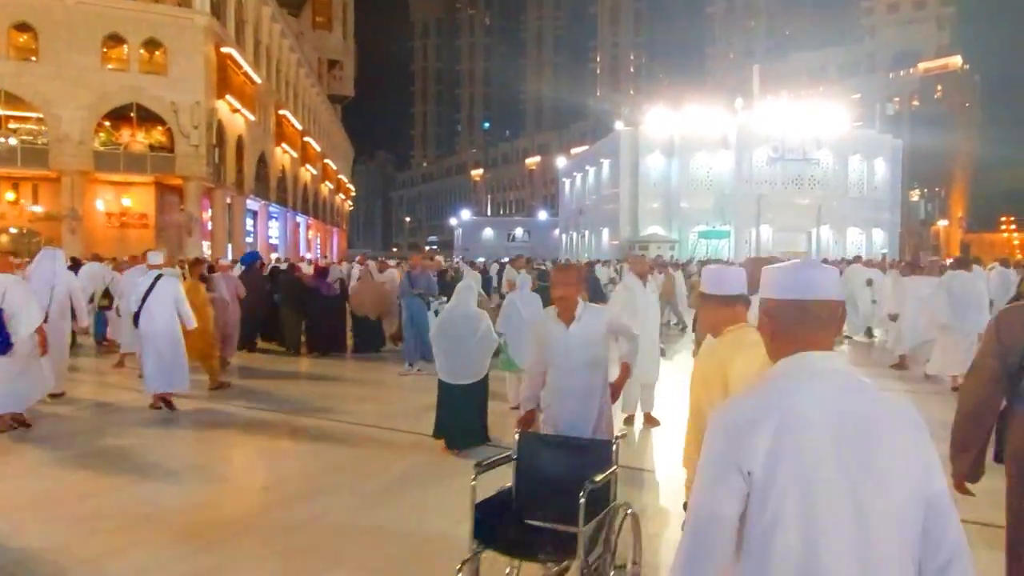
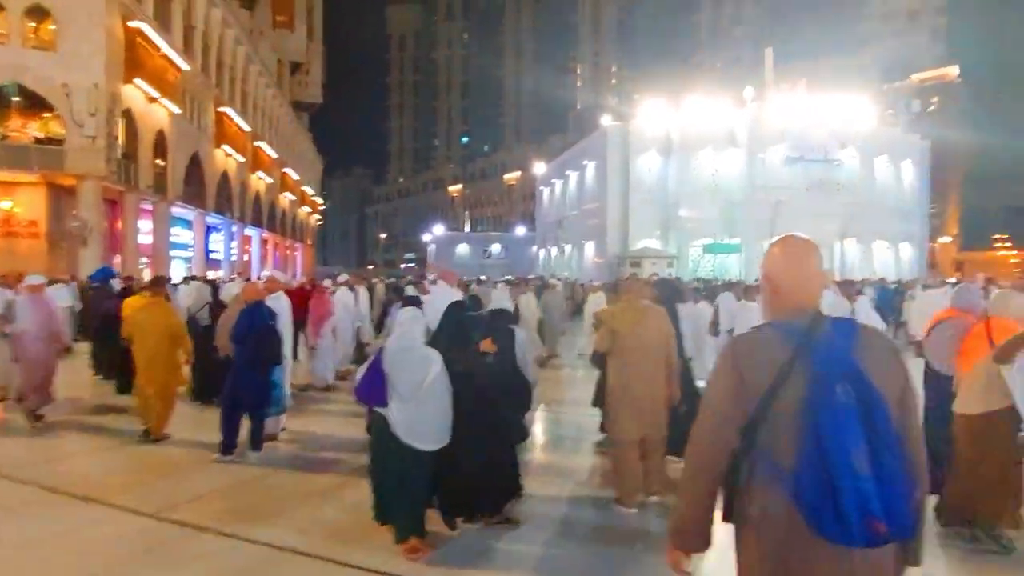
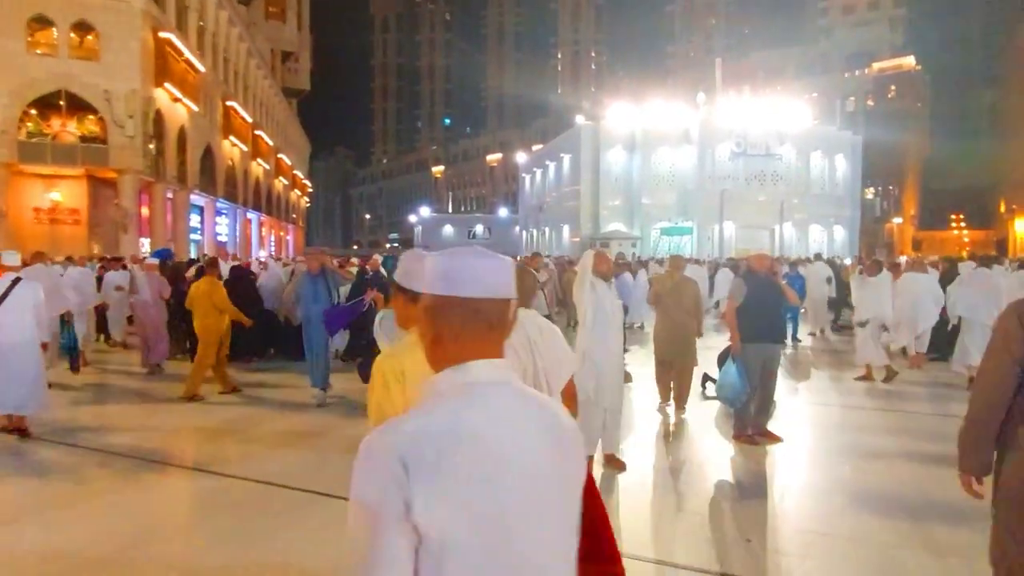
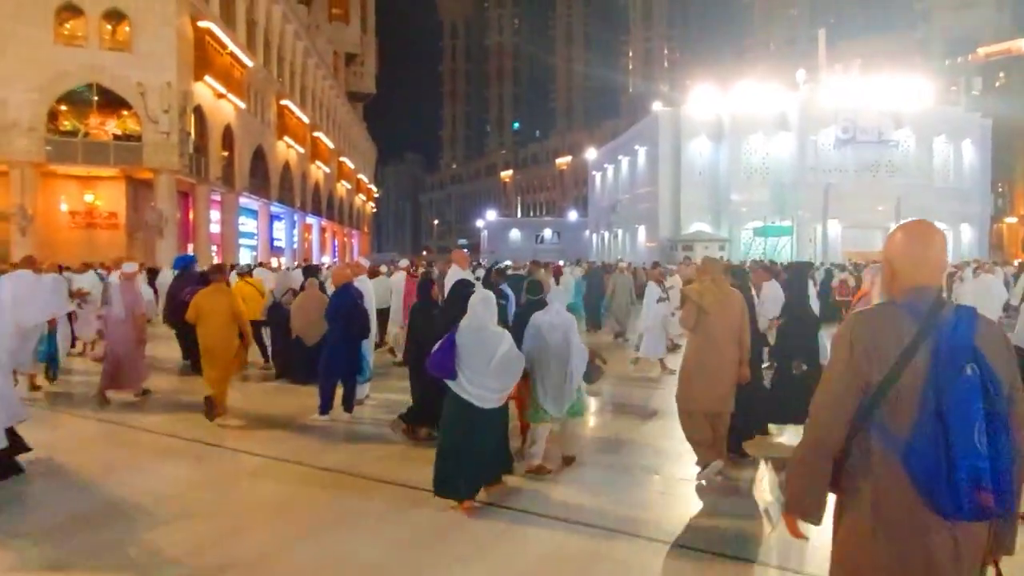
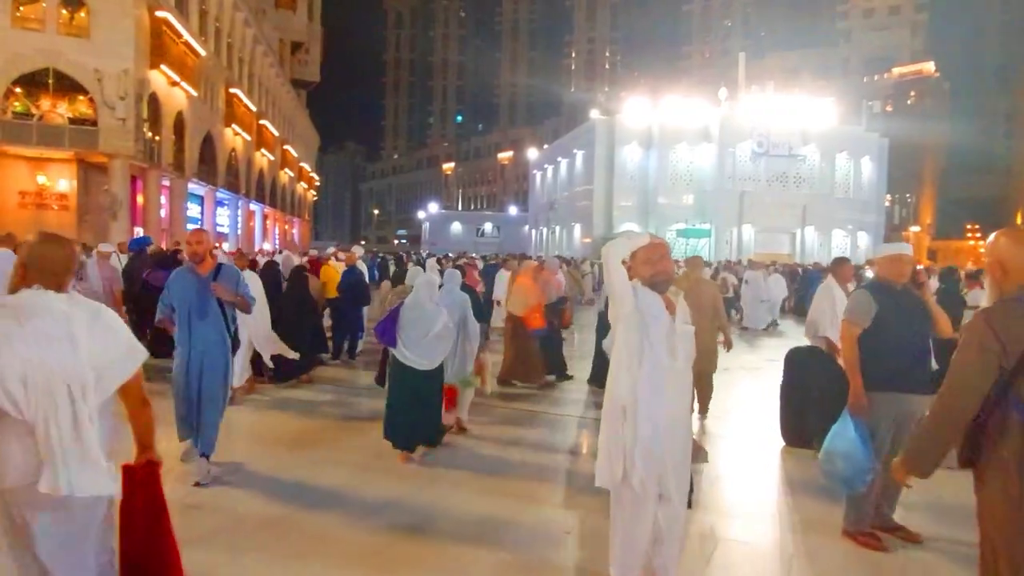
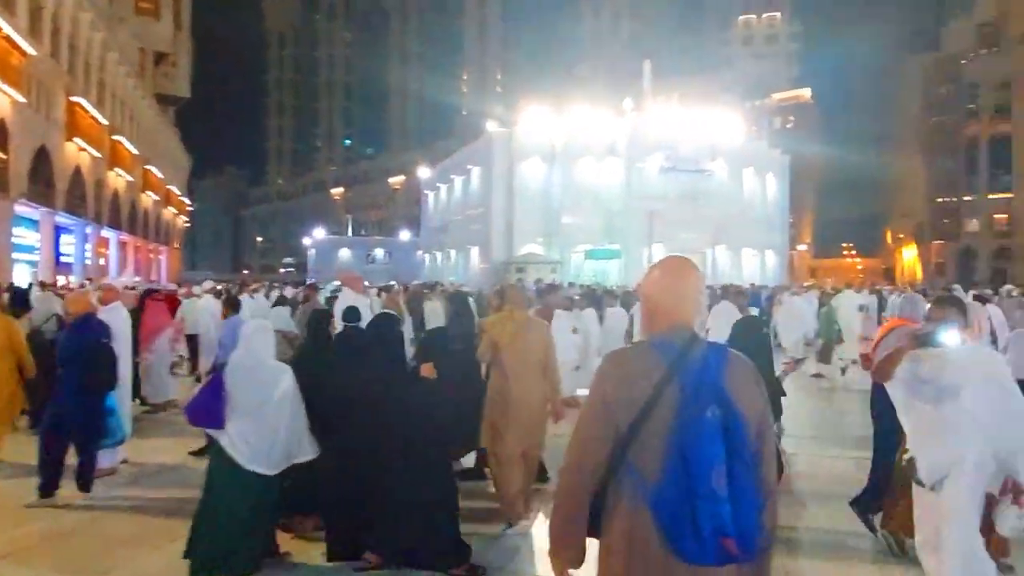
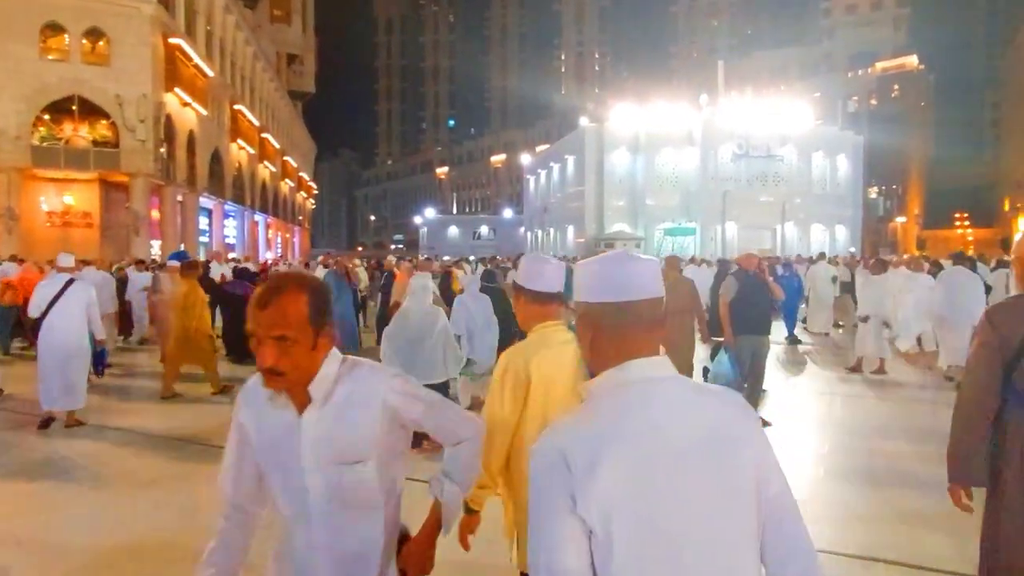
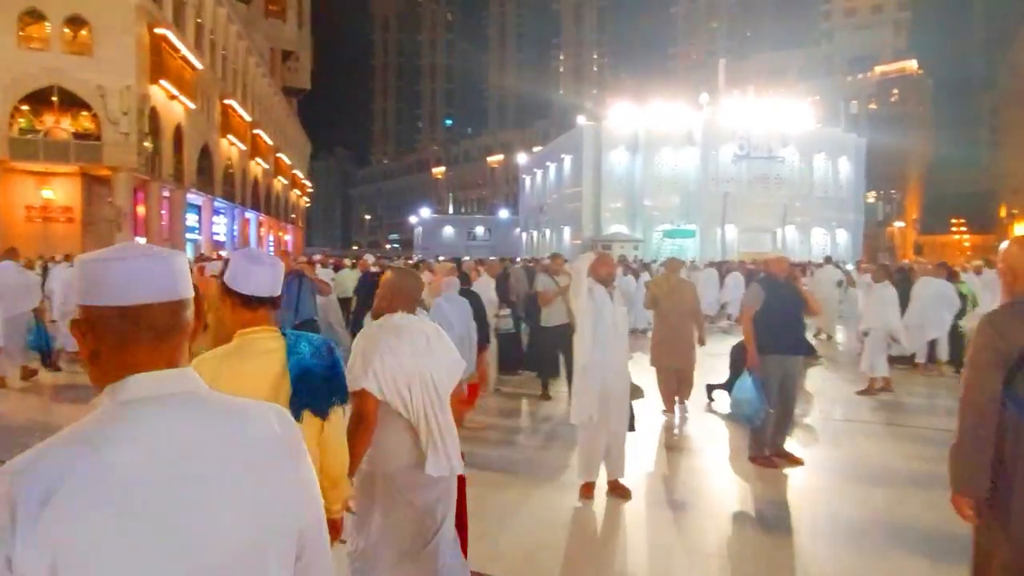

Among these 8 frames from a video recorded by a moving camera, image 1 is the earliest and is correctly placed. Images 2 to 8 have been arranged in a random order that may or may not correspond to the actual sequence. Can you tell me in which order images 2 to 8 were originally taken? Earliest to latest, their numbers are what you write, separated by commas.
7, 3, 8, 5, 4, 2, 6
